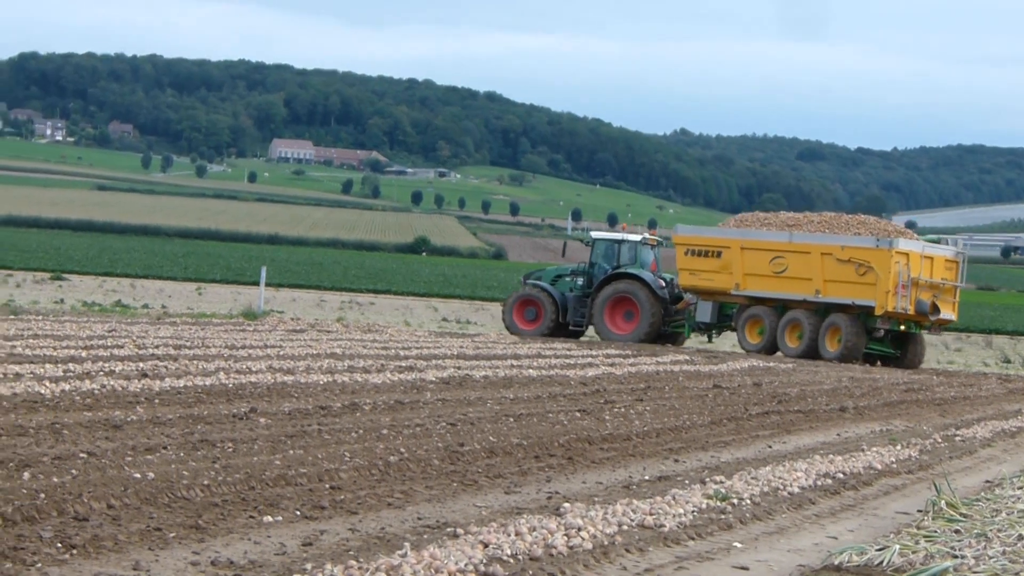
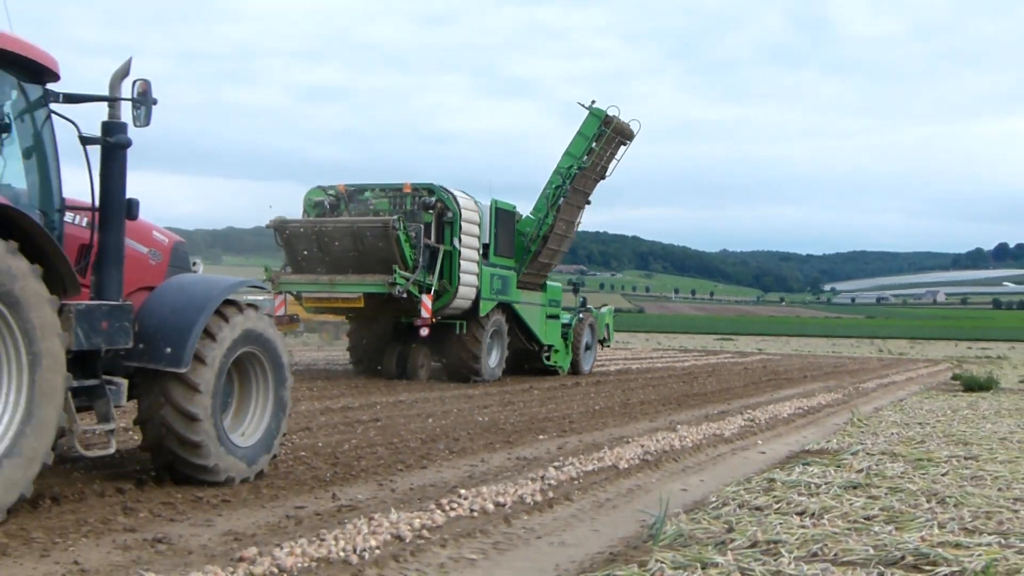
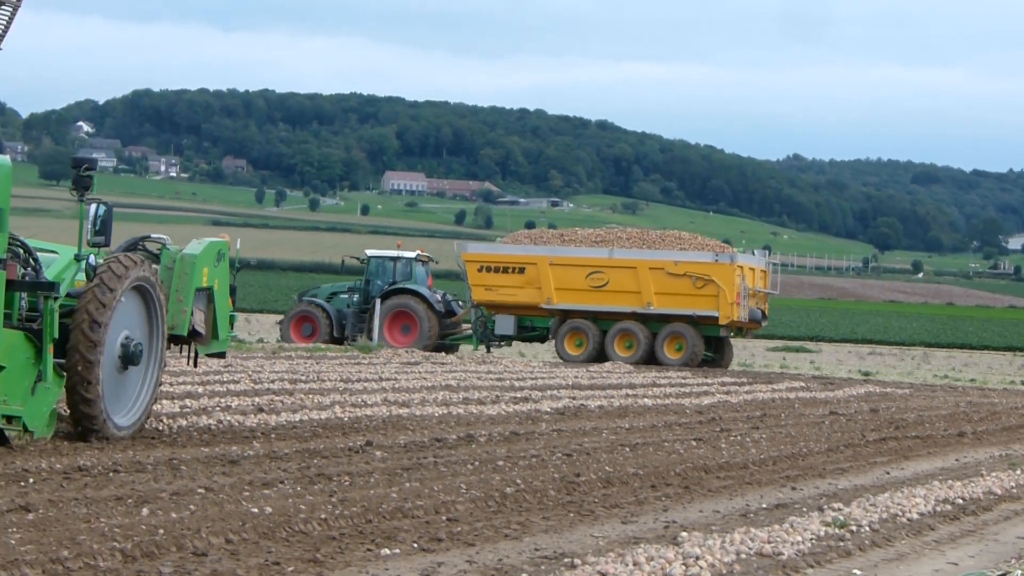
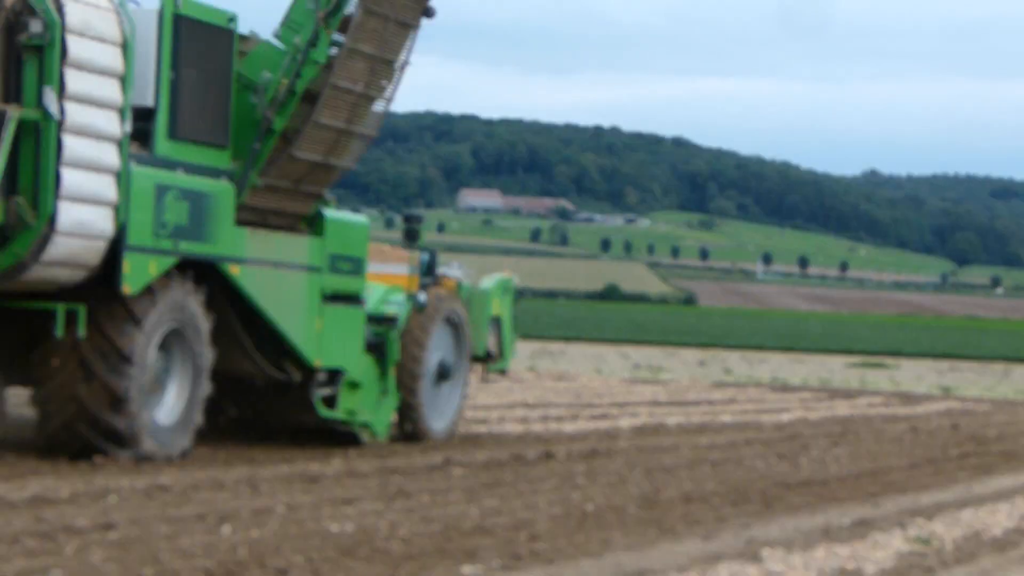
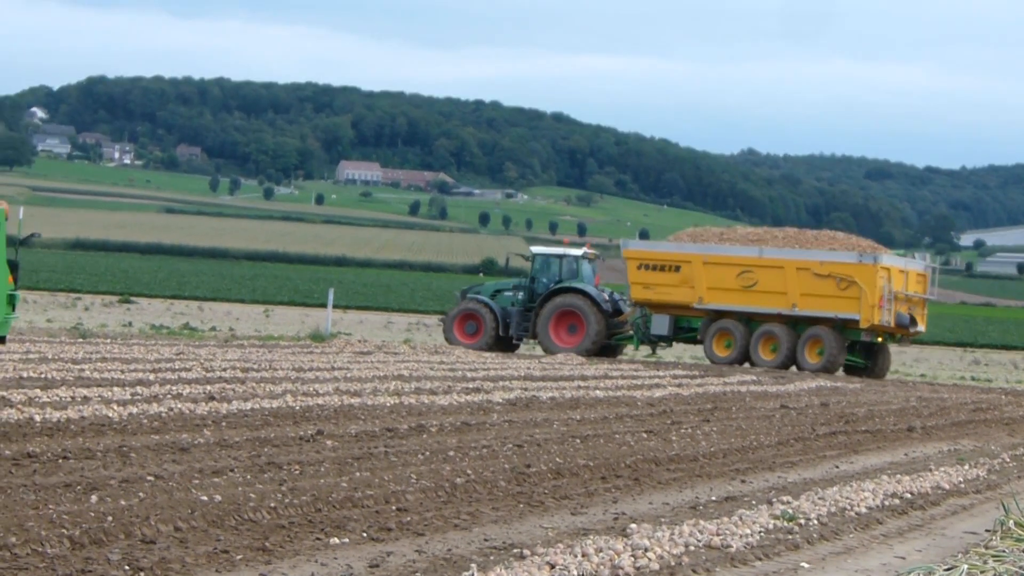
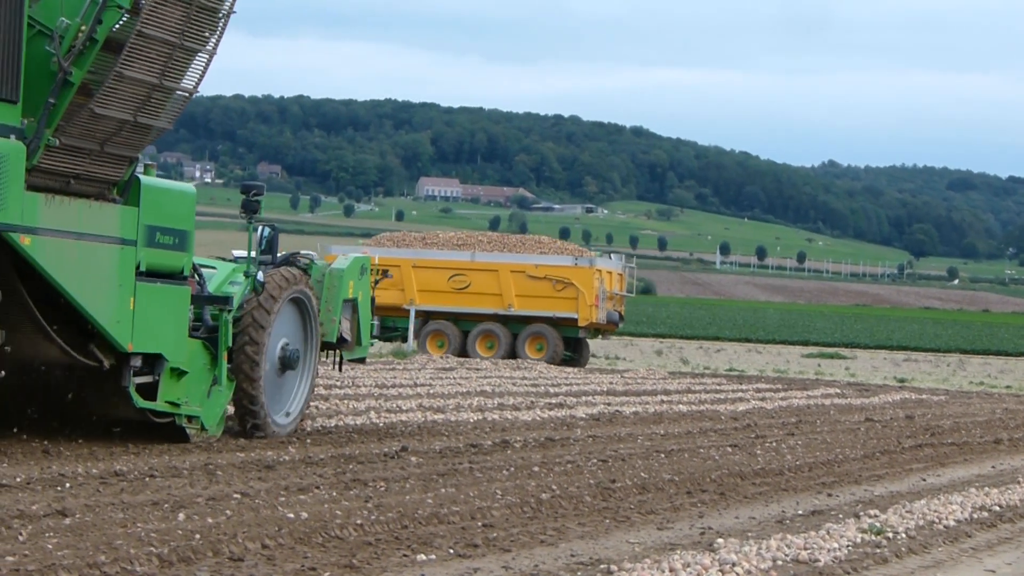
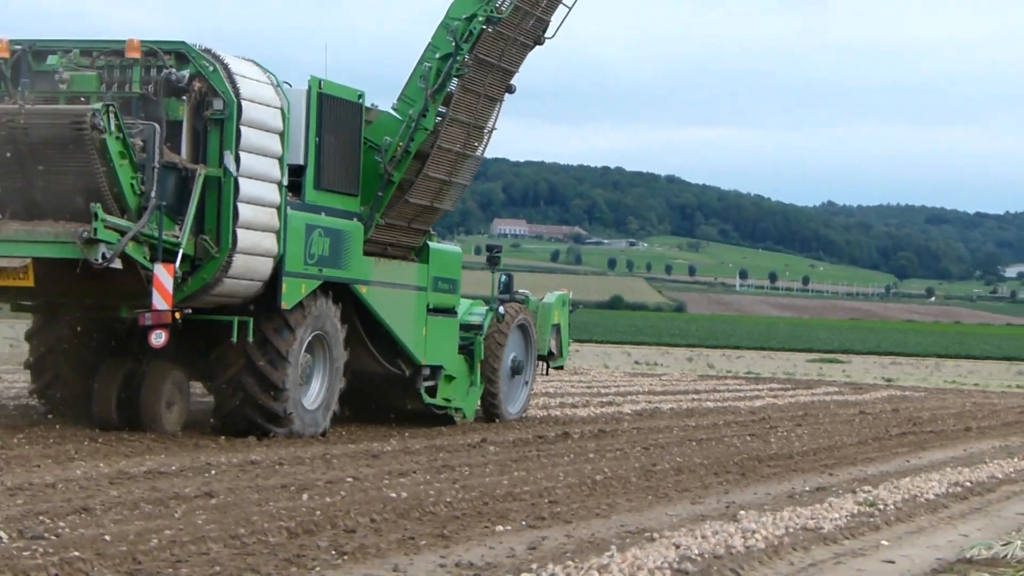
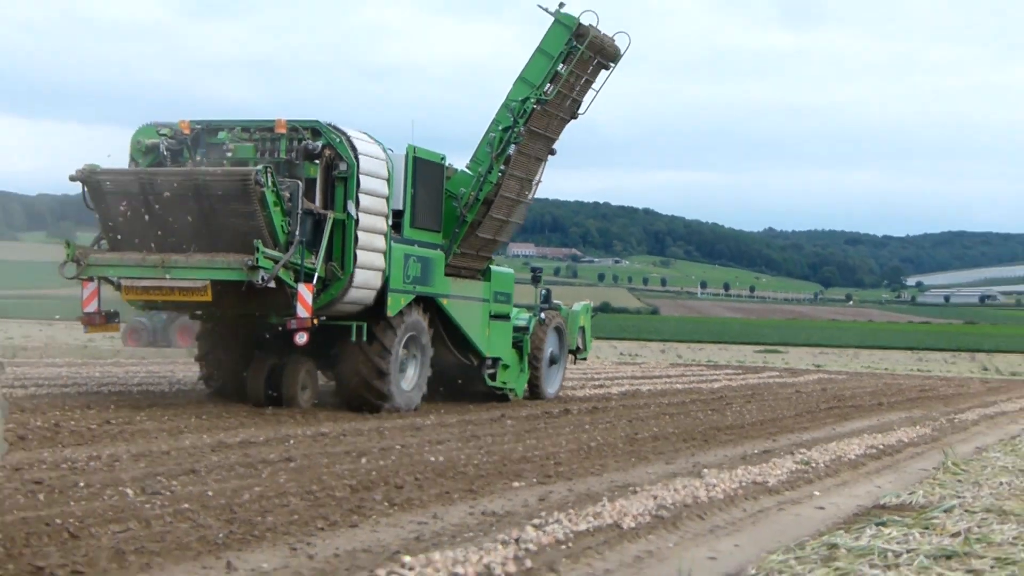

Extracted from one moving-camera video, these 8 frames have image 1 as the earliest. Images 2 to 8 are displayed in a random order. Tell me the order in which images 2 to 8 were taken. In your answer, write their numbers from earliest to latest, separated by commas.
5, 3, 6, 4, 7, 8, 2
